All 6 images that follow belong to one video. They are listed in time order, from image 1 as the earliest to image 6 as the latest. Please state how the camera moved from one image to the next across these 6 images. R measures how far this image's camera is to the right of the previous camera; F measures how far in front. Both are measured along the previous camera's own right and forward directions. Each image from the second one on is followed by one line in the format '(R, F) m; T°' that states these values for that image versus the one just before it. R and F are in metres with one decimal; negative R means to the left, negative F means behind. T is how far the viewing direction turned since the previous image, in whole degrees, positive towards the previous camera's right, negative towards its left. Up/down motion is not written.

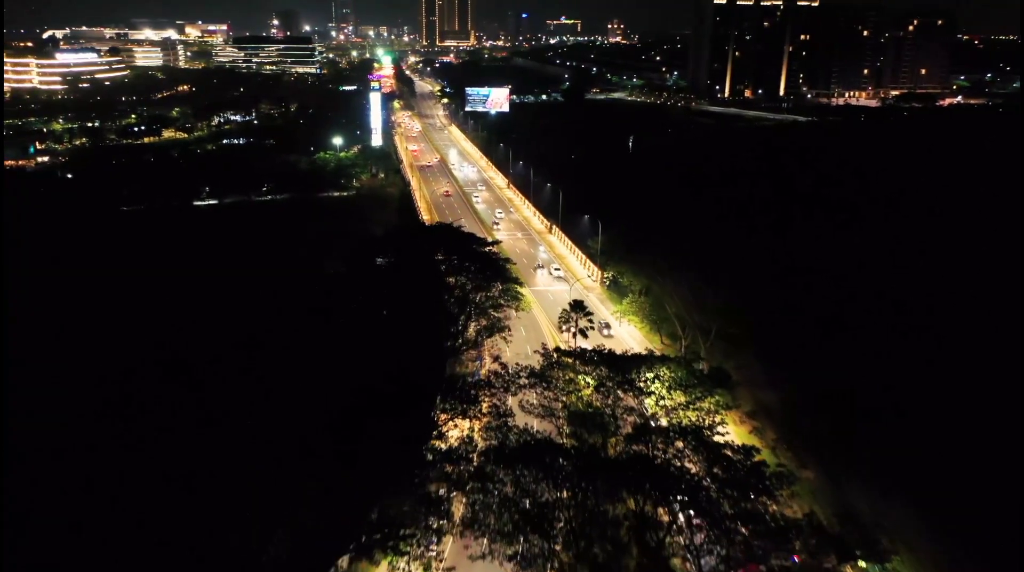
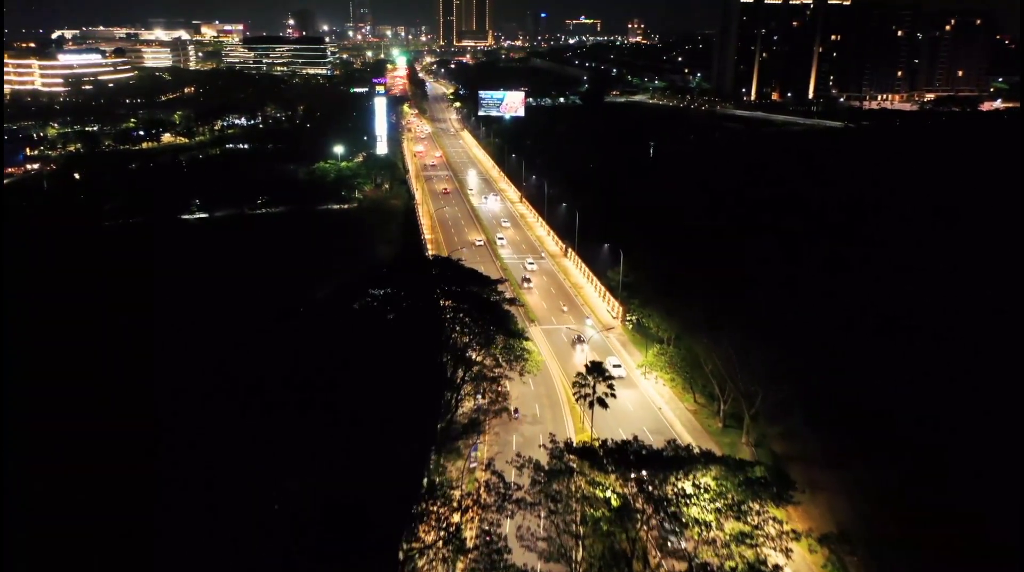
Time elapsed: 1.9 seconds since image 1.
(+0.3, +3.1) m; -1°
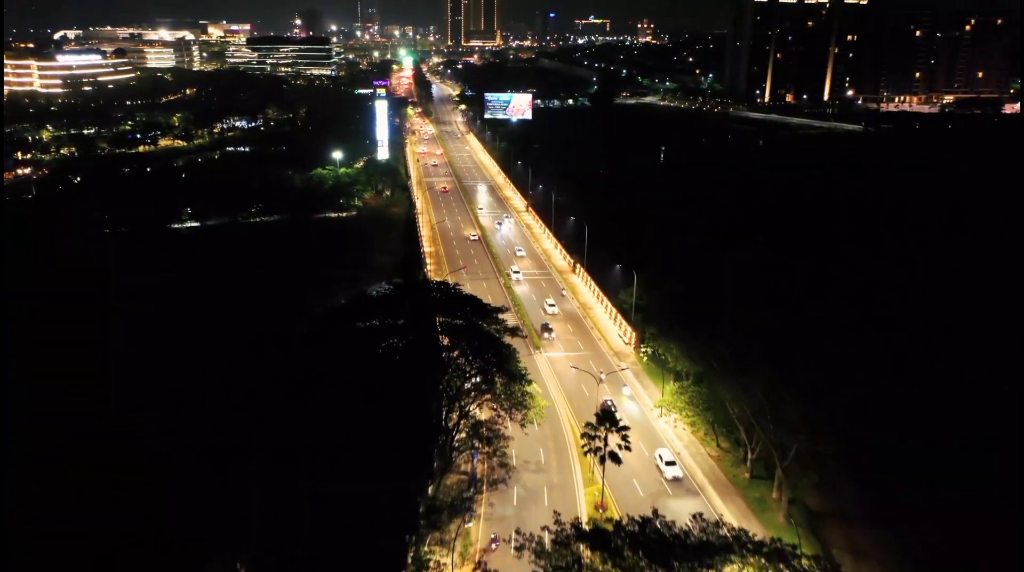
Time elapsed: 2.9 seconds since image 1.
(+0.1, +1.8) m; -1°
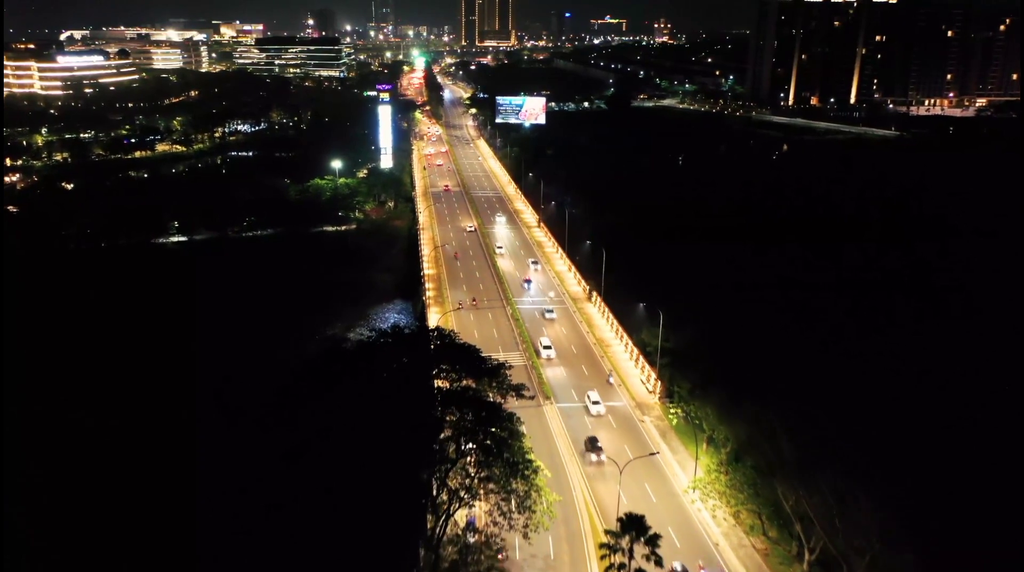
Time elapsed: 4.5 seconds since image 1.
(+0.2, +2.7) m; -1°
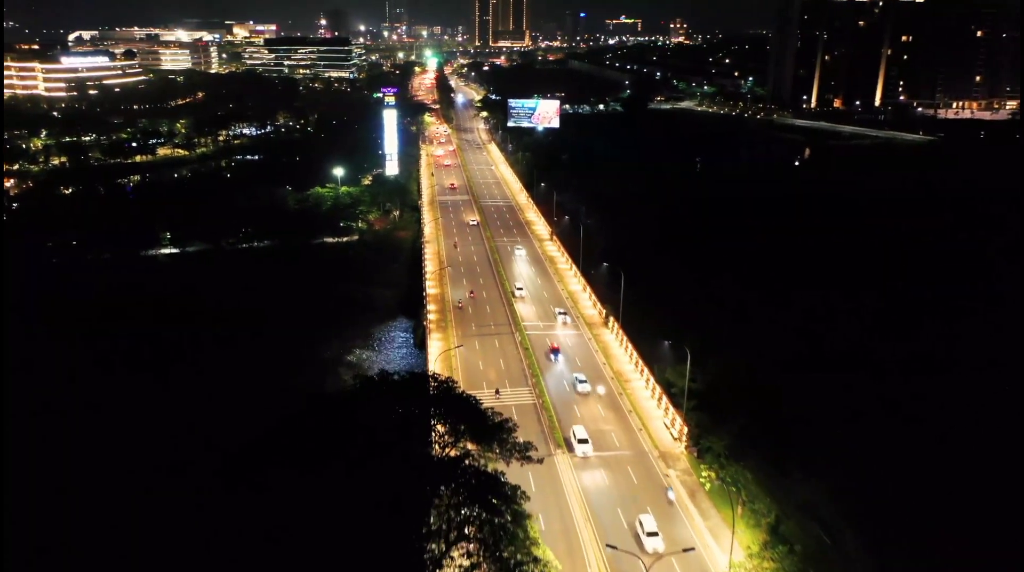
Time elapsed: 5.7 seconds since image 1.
(+0.1, +2.0) m; -1°
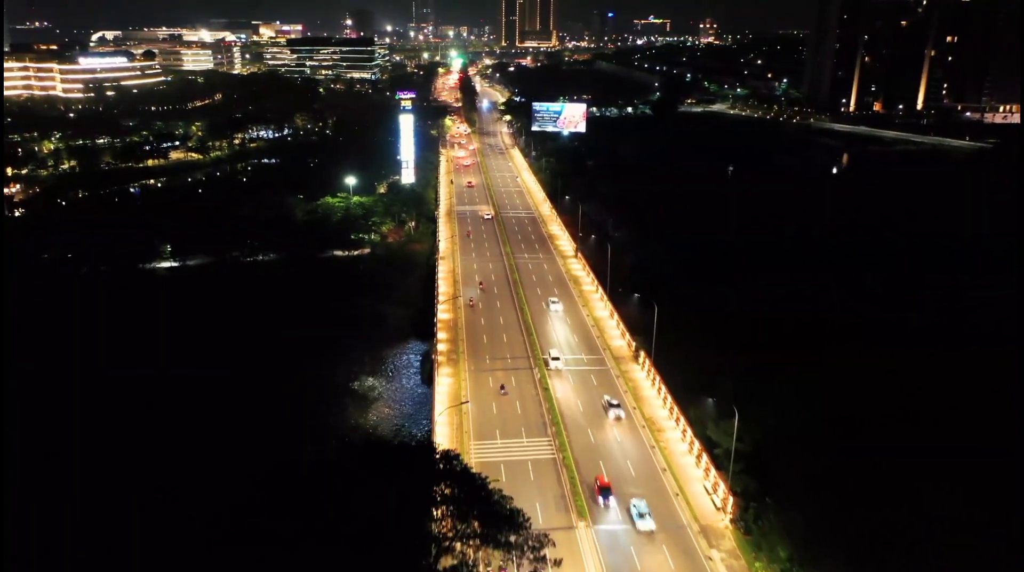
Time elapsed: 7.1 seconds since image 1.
(+0.1, +2.2) m; -2°
